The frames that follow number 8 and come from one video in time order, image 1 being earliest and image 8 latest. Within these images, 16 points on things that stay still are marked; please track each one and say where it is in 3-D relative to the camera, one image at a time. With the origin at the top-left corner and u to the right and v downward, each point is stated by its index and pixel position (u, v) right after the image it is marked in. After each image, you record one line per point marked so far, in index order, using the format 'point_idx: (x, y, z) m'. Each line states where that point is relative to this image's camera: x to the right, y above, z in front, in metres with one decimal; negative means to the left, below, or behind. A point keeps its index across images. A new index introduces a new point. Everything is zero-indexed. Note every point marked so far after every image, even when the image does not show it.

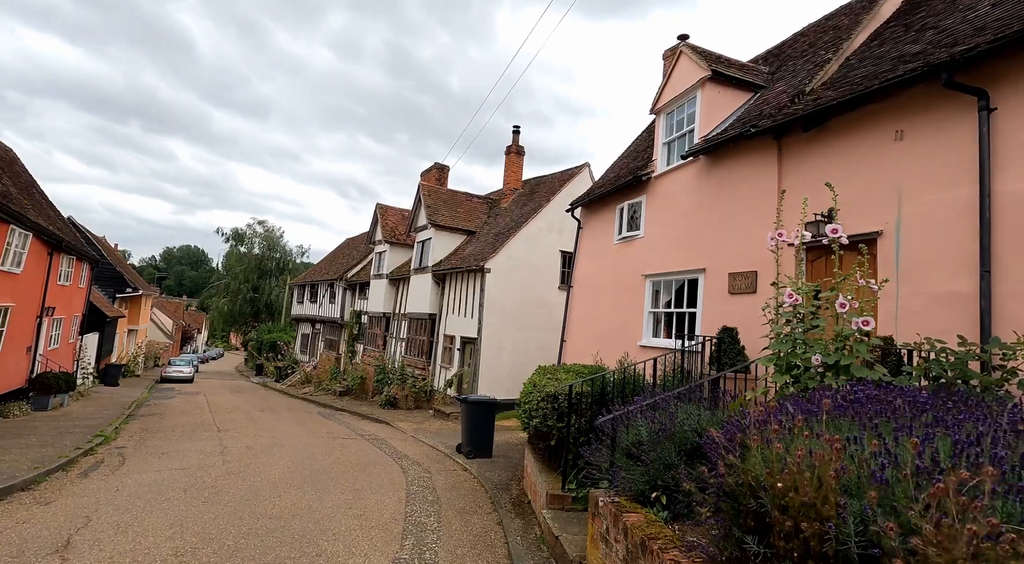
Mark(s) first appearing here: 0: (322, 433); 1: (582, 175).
0: (-4.4, -3.5, +14.2) m
1: (+2.1, +3.2, +17.8) m
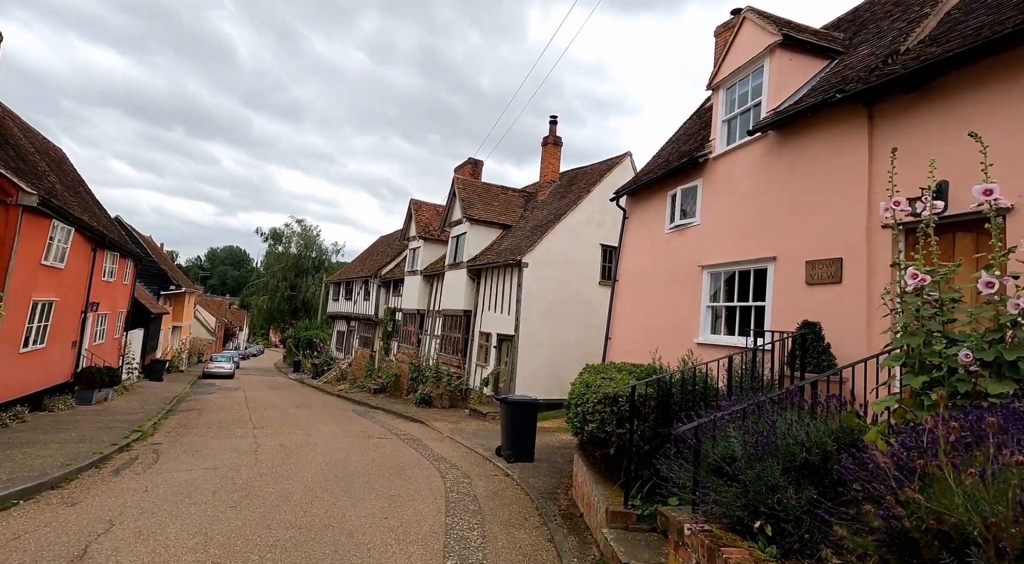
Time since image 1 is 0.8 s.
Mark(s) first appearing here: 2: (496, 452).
0: (-3.5, -3.4, +13.8) m
1: (+3.1, +3.3, +17.1) m
2: (-0.2, -2.9, +10.2) m
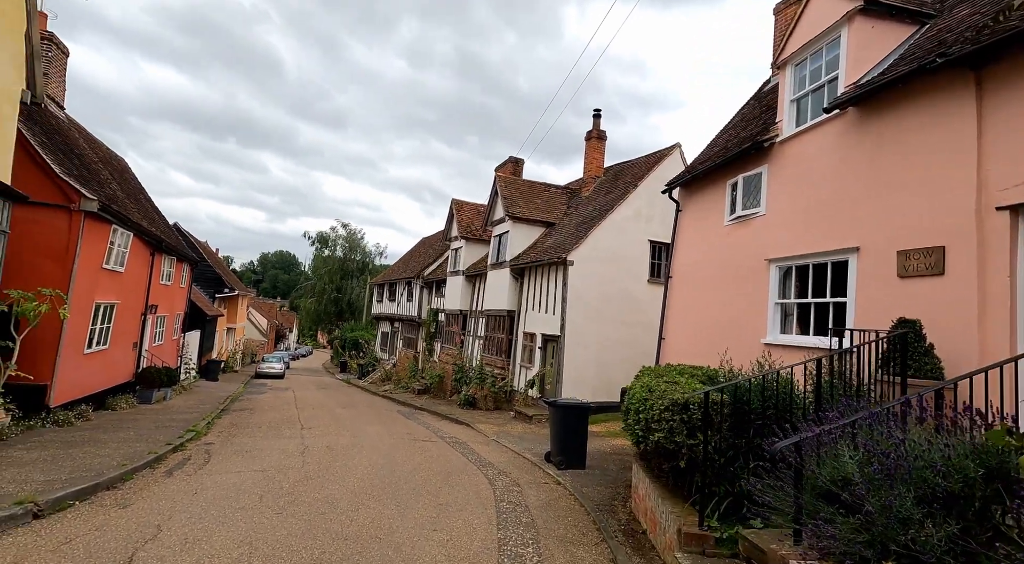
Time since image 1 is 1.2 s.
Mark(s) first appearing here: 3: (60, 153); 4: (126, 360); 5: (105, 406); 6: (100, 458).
0: (-2.5, -3.4, +13.5) m
1: (+4.3, +3.4, +16.4) m
2: (+0.6, -2.9, +9.8) m
3: (-10.8, +3.1, +14.7) m
4: (-12.0, -2.5, +19.3) m
5: (-11.2, -3.4, +17.0) m
6: (-6.4, -2.7, +9.5) m
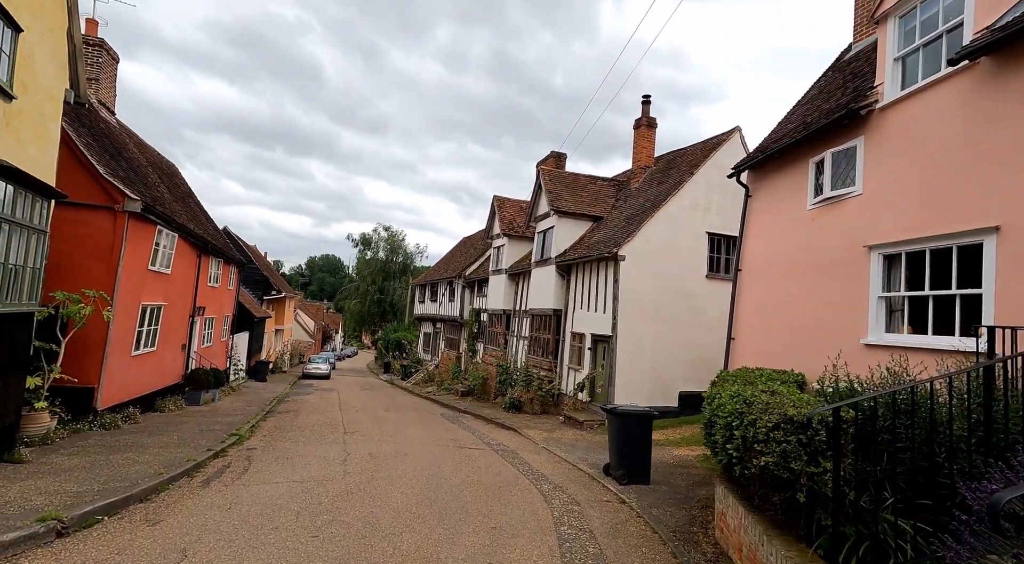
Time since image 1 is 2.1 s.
0: (-1.4, -3.4, +12.9) m
1: (+5.5, +3.5, +15.3) m
2: (+1.4, -2.8, +9.0) m
3: (-9.7, +3.1, +14.6) m
4: (-10.6, -2.5, +19.3) m
5: (-9.8, -3.5, +16.9) m
6: (-5.6, -2.7, +9.1) m
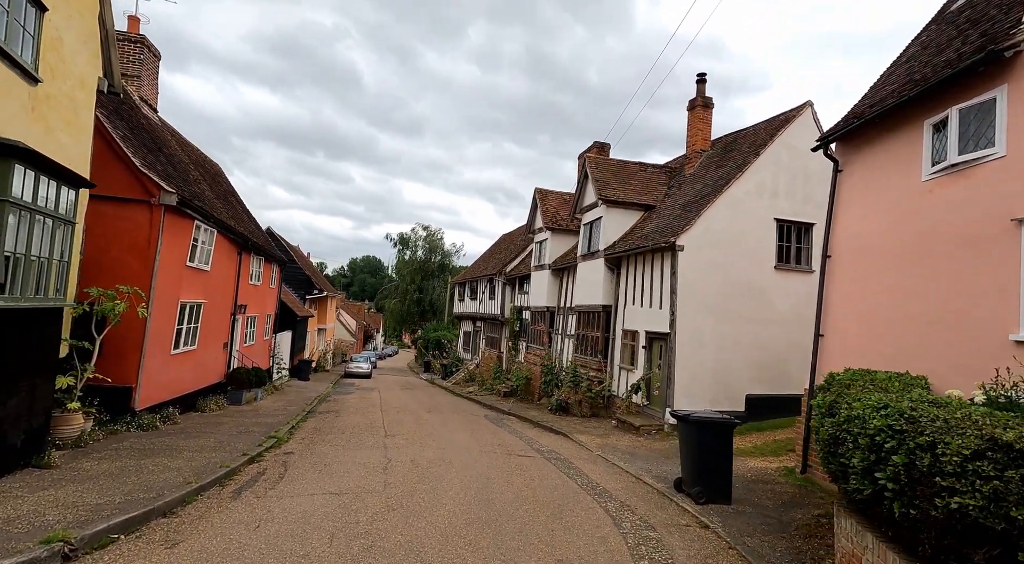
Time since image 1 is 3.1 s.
0: (-0.4, -3.2, +12.0) m
1: (+6.6, +3.6, +14.0) m
2: (+2.1, -2.7, +7.9) m
3: (-8.6, +3.1, +14.2) m
4: (-9.2, -2.5, +19.0) m
5: (-8.6, -3.4, +16.6) m
6: (-4.8, -2.6, +8.5) m
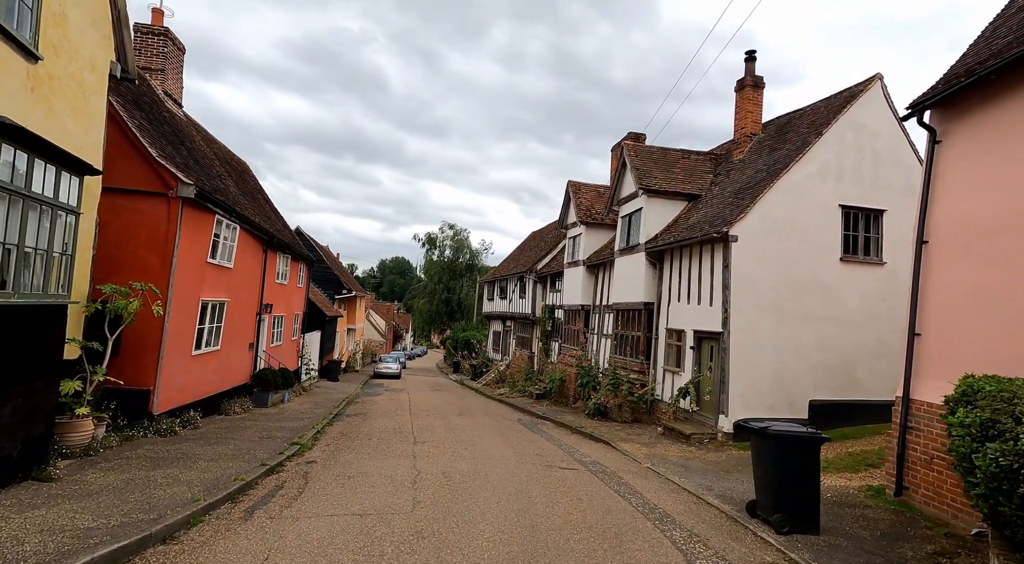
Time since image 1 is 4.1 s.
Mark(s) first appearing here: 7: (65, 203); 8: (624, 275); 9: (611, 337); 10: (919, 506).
0: (+0.3, -3.2, +11.0) m
1: (+7.4, +3.8, +12.7) m
2: (+2.7, -2.6, +6.8) m
3: (-7.8, +3.2, +13.6) m
4: (-8.1, -2.4, +18.4) m
5: (-7.6, -3.4, +15.9) m
6: (-4.2, -2.6, +7.7) m
7: (-5.9, +1.0, +8.1) m
8: (+3.3, +0.2, +17.9) m
9: (+3.1, -1.7, +18.9) m
10: (+4.7, -2.6, +7.0) m
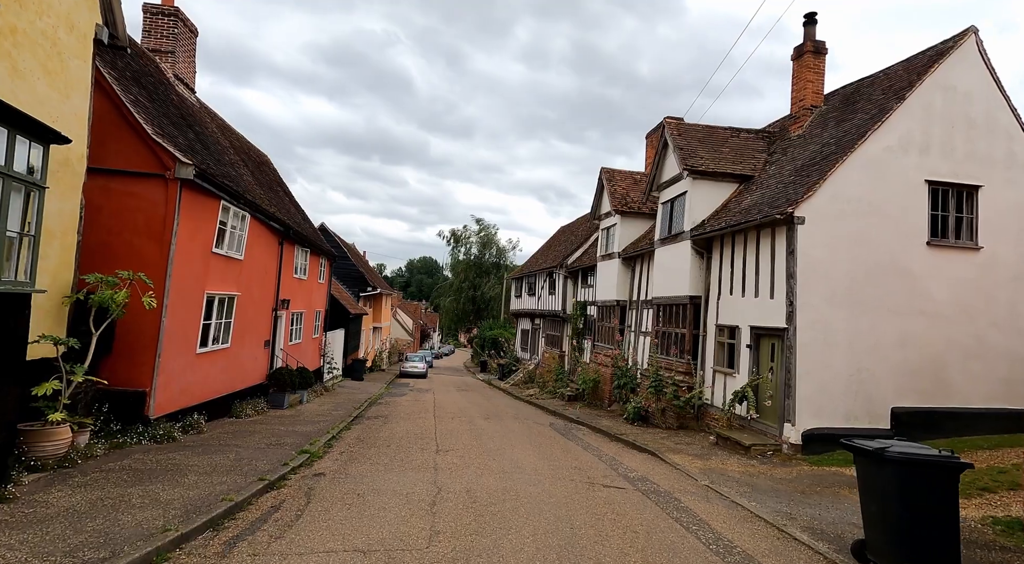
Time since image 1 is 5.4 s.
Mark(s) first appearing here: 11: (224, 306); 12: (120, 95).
0: (+0.9, -3.0, +9.6) m
1: (+7.9, +4.0, +10.9) m
2: (+3.0, -2.4, +5.3) m
3: (-7.1, +3.3, +12.5) m
4: (-7.2, -2.2, +17.3) m
5: (-6.9, -3.2, +14.9) m
6: (-3.8, -2.4, +6.5) m
7: (-5.5, +1.2, +7.0) m
8: (+4.1, +0.4, +16.3) m
9: (+4.0, -1.5, +17.4) m
10: (+5.0, -2.4, +5.4) m
11: (-6.7, -0.6, +14.3) m
12: (-6.9, +3.3, +10.7) m
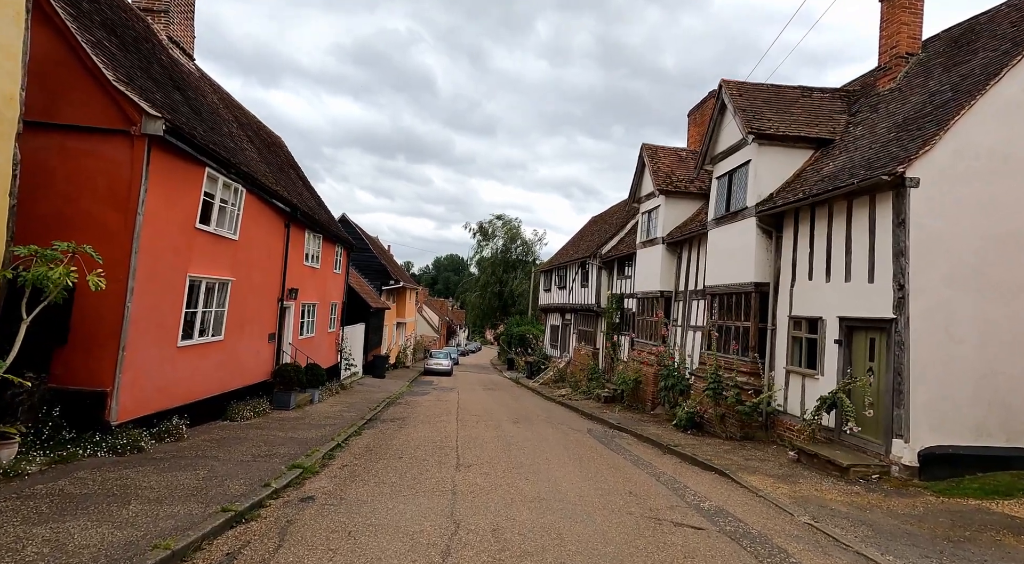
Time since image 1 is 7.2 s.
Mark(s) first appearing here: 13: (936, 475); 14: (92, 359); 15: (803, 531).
0: (+1.4, -2.6, +7.5) m
1: (+8.5, +4.3, +8.5) m
2: (+3.3, -2.1, +3.1) m
3: (-6.5, +3.7, +10.7) m
4: (-6.4, -1.9, +15.5) m
5: (-6.2, -2.8, +13.1) m
6: (-3.5, -2.1, +4.6) m
7: (-5.2, +1.5, +5.1) m
8: (+4.9, +0.7, +14.0) m
9: (+4.8, -1.2, +15.1) m
10: (+5.3, -2.1, +3.1) m
11: (-6.1, -0.2, +12.4) m
12: (-6.3, +3.6, +8.8) m
13: (+5.8, -2.6, +8.3) m
14: (-6.1, -1.1, +8.8) m
15: (+3.1, -2.6, +6.4) m
